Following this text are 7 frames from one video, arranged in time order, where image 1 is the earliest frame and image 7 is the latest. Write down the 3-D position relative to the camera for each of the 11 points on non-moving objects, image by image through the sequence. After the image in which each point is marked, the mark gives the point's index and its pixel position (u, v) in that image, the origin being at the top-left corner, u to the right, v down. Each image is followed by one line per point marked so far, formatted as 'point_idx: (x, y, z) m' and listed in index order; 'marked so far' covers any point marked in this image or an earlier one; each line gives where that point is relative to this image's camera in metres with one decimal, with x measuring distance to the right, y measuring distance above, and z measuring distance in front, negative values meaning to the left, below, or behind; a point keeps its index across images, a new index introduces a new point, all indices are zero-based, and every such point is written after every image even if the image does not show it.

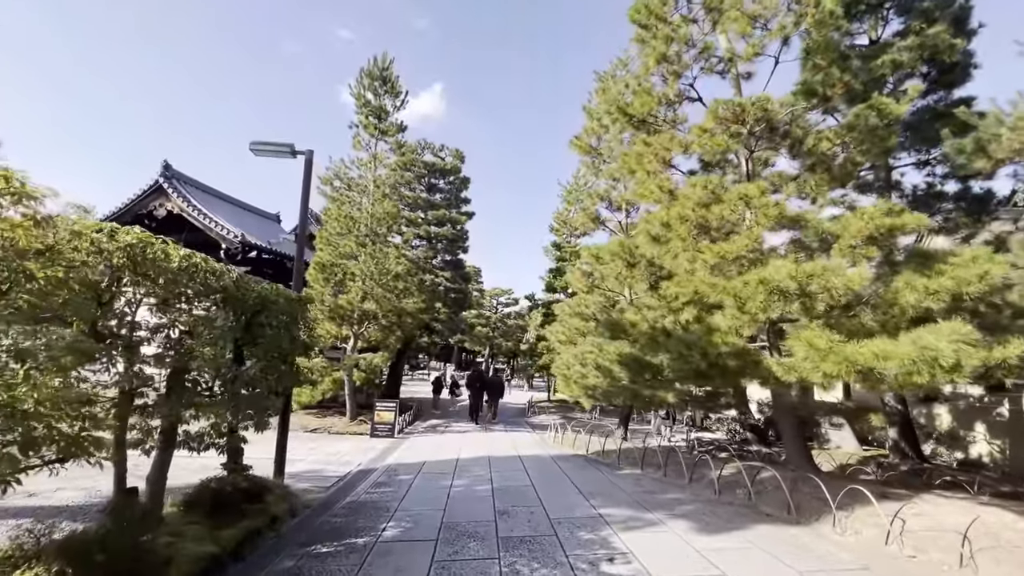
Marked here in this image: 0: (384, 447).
0: (-3.2, -4.0, +11.9) m
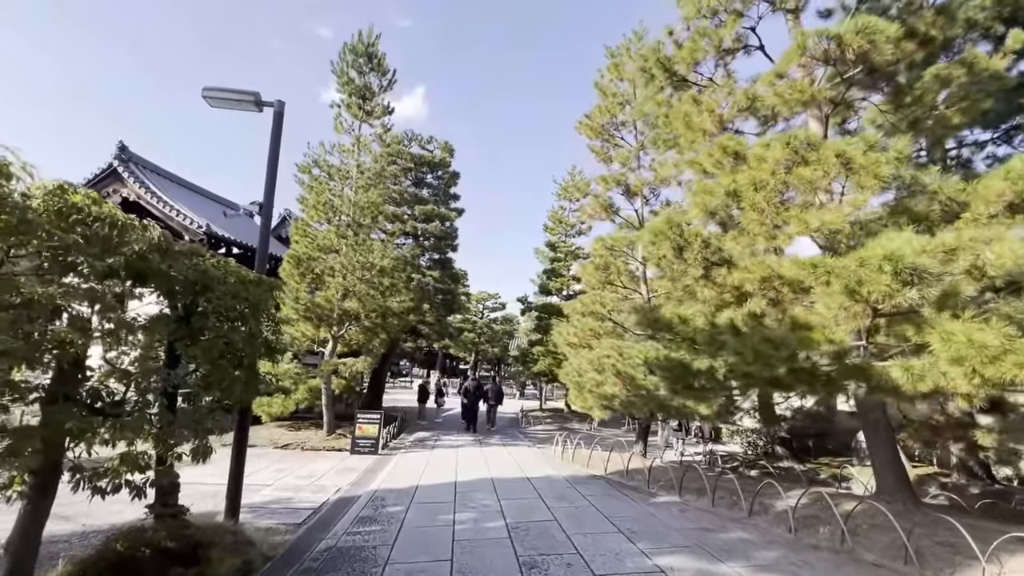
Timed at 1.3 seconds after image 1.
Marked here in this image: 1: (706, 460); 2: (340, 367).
0: (-3.2, -3.9, +10.2) m
1: (+4.9, -4.4, +12.0) m
2: (-4.8, -2.2, +13.1) m
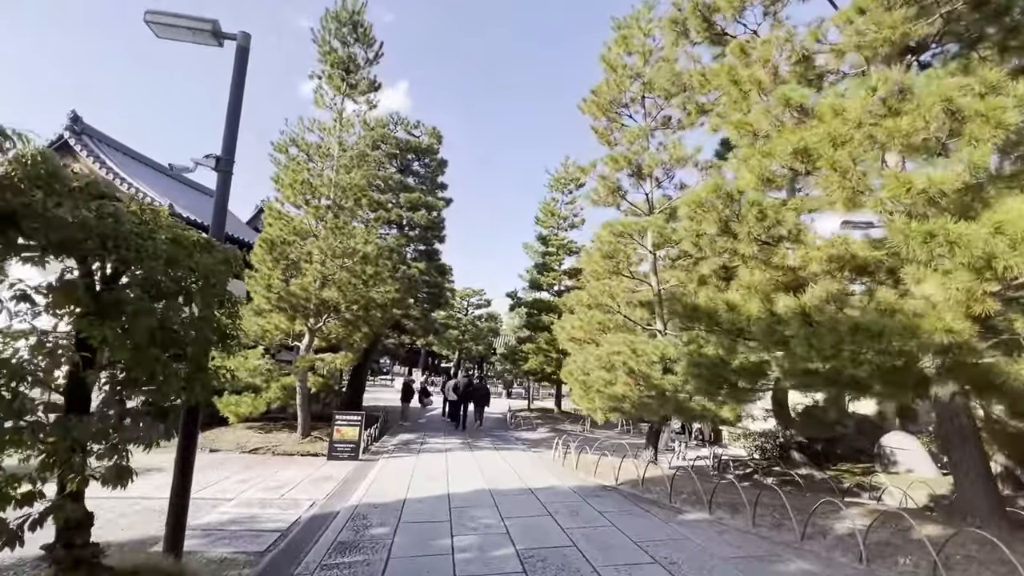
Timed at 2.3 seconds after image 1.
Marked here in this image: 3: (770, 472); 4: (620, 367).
0: (-3.2, -3.6, +9.1) m
1: (+4.8, -4.2, +11.2) m
2: (-4.9, -1.9, +11.9) m
3: (+5.5, -3.9, +10.0) m
4: (+1.9, -1.4, +8.5) m
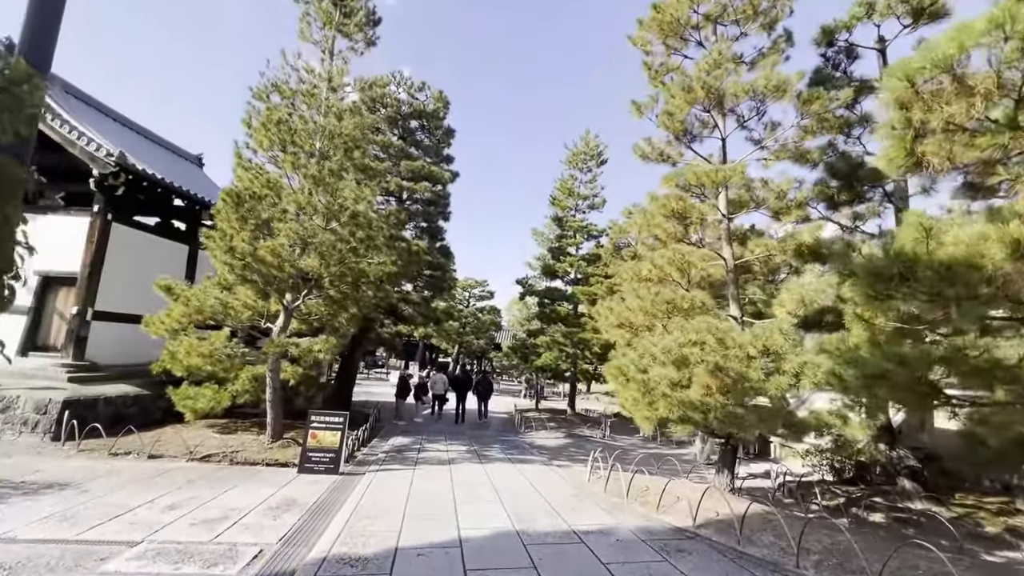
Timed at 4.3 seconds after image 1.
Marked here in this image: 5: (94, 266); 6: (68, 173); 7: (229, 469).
0: (-2.8, -3.0, +6.7) m
1: (+5.2, -3.8, +8.9) m
2: (-4.5, -1.2, +9.5) m
3: (+5.9, -3.5, +7.7) m
4: (+2.4, -1.0, +6.2) m
5: (-10.0, +0.5, +11.3) m
6: (-11.5, +3.0, +12.2) m
7: (-4.9, -3.2, +8.2) m
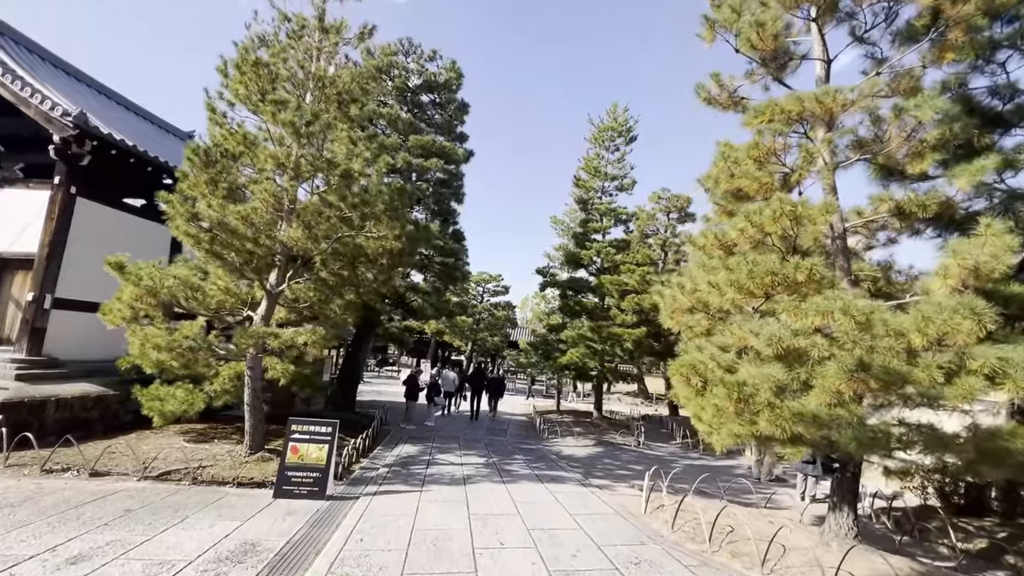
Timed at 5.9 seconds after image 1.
0: (-2.4, -2.7, +5.0) m
1: (+5.7, -3.5, +6.9) m
2: (-4.0, -0.9, +7.8) m
3: (+6.3, -3.2, +5.7) m
4: (+2.8, -0.6, +4.3) m
5: (-9.5, +0.8, +9.8) m
6: (-10.9, +3.3, +10.6) m
7: (-4.5, -2.8, +6.5) m
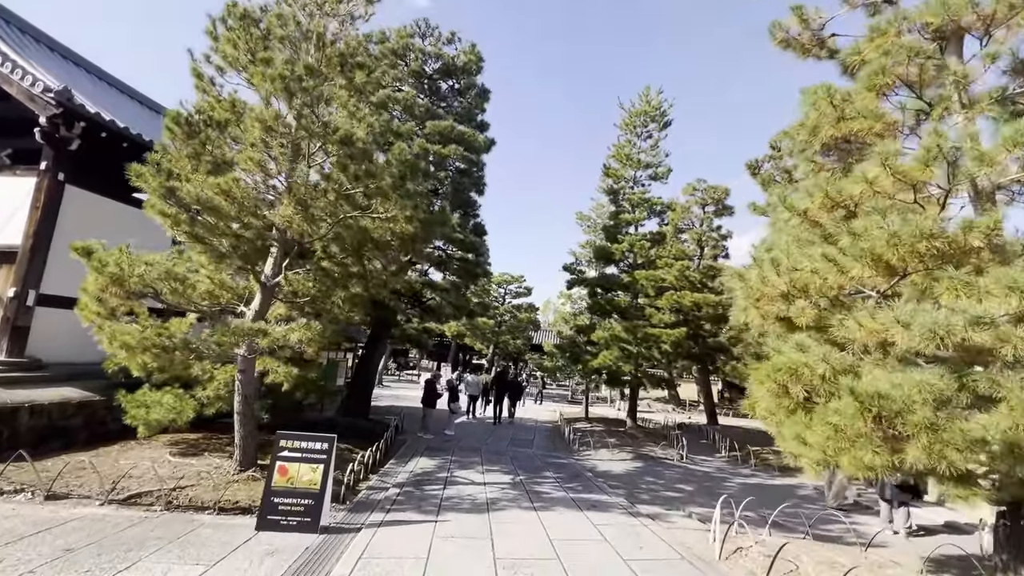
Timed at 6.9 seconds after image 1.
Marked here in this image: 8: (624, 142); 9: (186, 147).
0: (-2.1, -2.5, +3.8) m
1: (+6.1, -3.3, +5.3) m
2: (-3.5, -0.7, +6.7) m
3: (+6.7, -3.0, +4.2) m
4: (+3.1, -0.4, +2.9) m
5: (-8.9, +0.9, +8.9) m
6: (-10.4, +3.4, +9.8) m
7: (-4.1, -2.7, +5.4) m
8: (+4.1, +5.4, +17.4) m
9: (-4.5, +1.9, +6.5) m
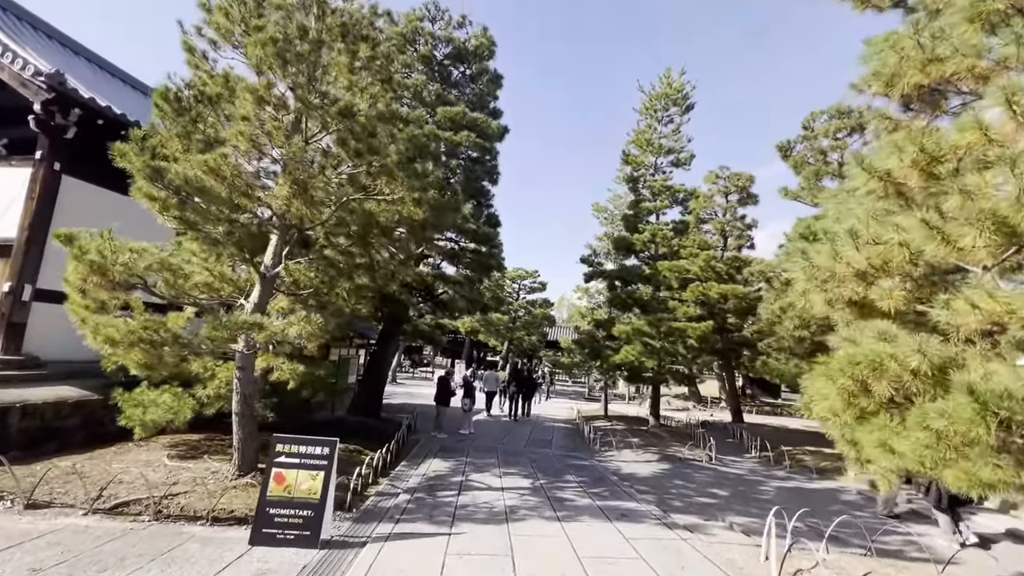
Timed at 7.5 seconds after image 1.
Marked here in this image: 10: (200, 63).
0: (-1.9, -2.4, +3.2) m
1: (+6.3, -3.1, +4.5) m
2: (-3.3, -0.6, +6.1) m
3: (+6.9, -2.8, +3.3) m
4: (+3.3, -0.3, +2.2) m
5: (-8.6, +1.1, +8.5) m
6: (-10.0, +3.5, +9.5) m
7: (-3.8, -2.5, +4.9) m
8: (+4.6, +5.7, +16.6) m
9: (-4.3, +2.1, +5.9) m
10: (-4.3, +3.1, +6.5) m
